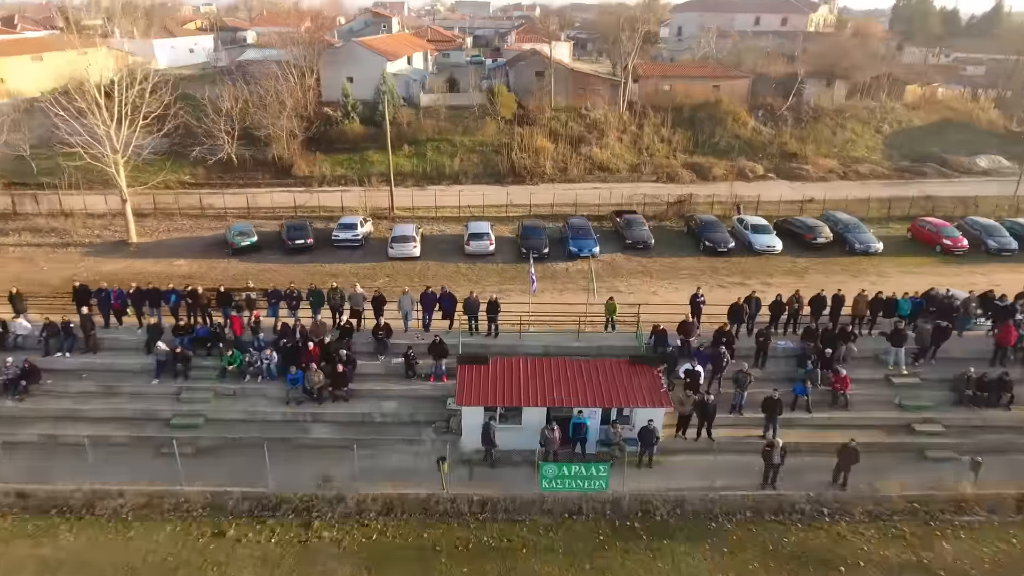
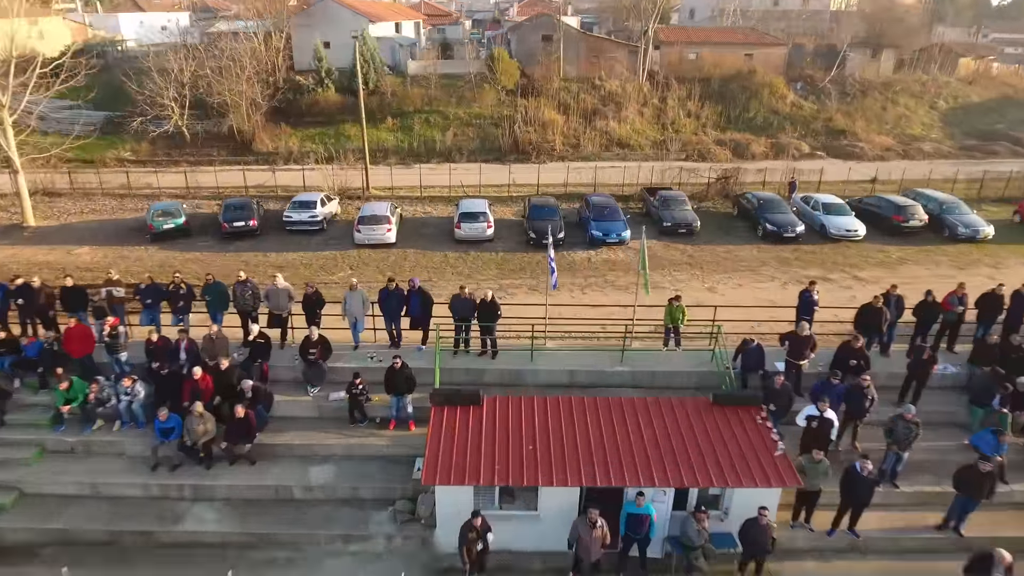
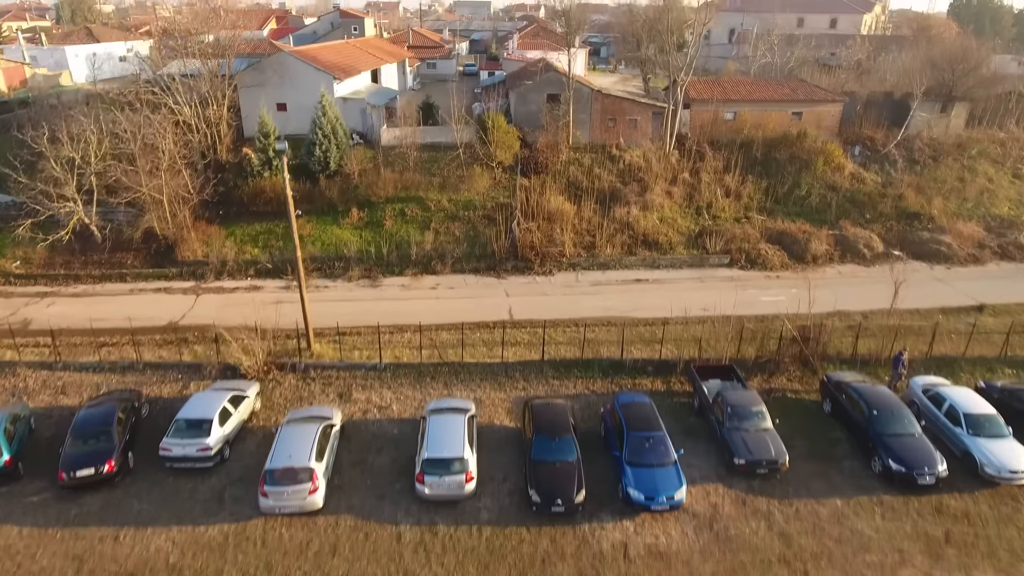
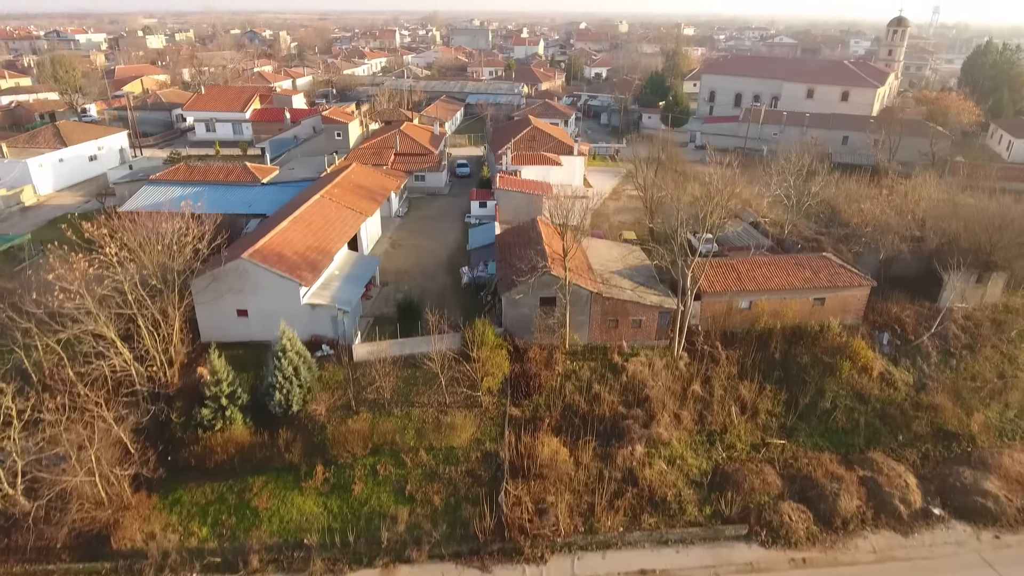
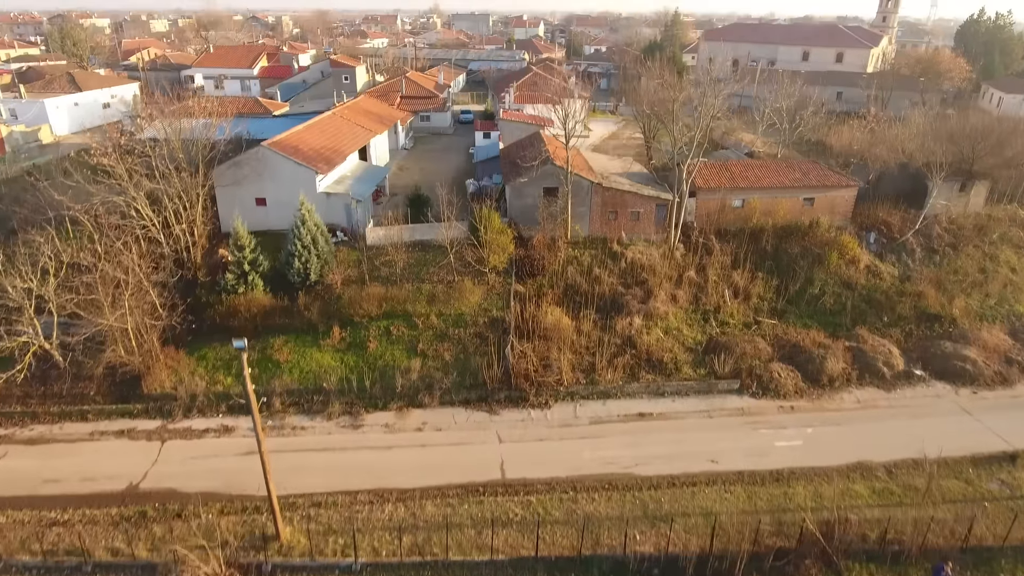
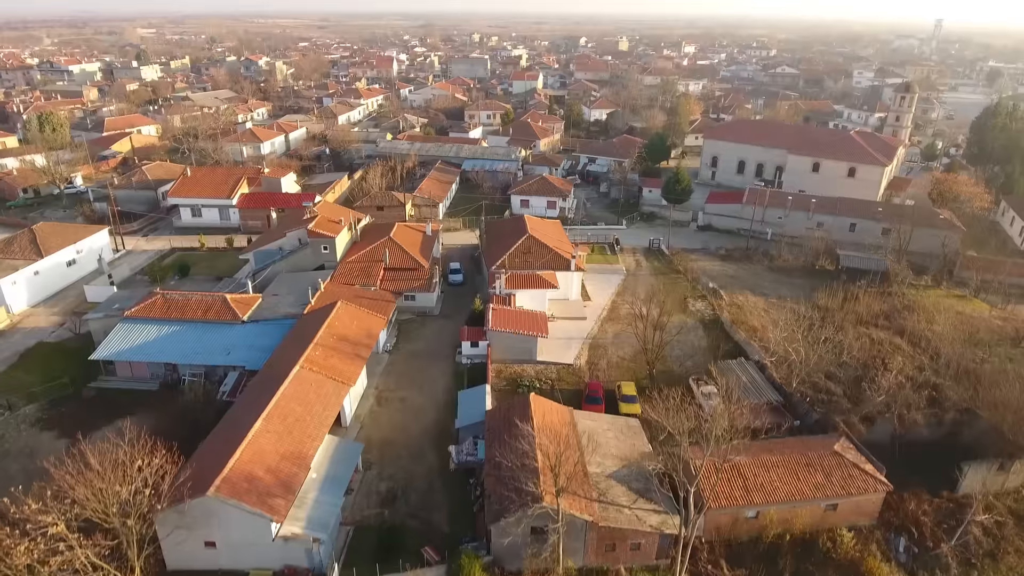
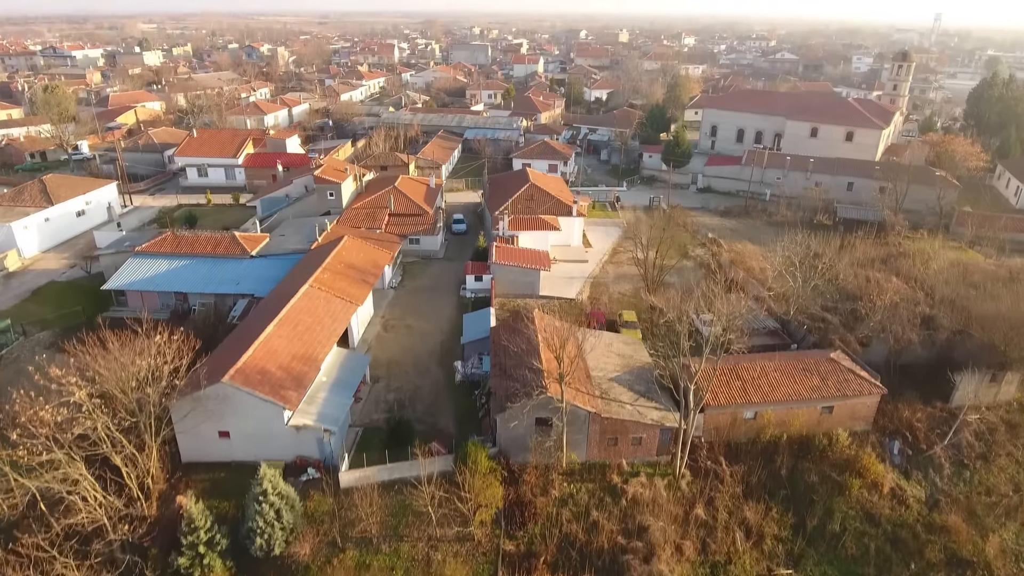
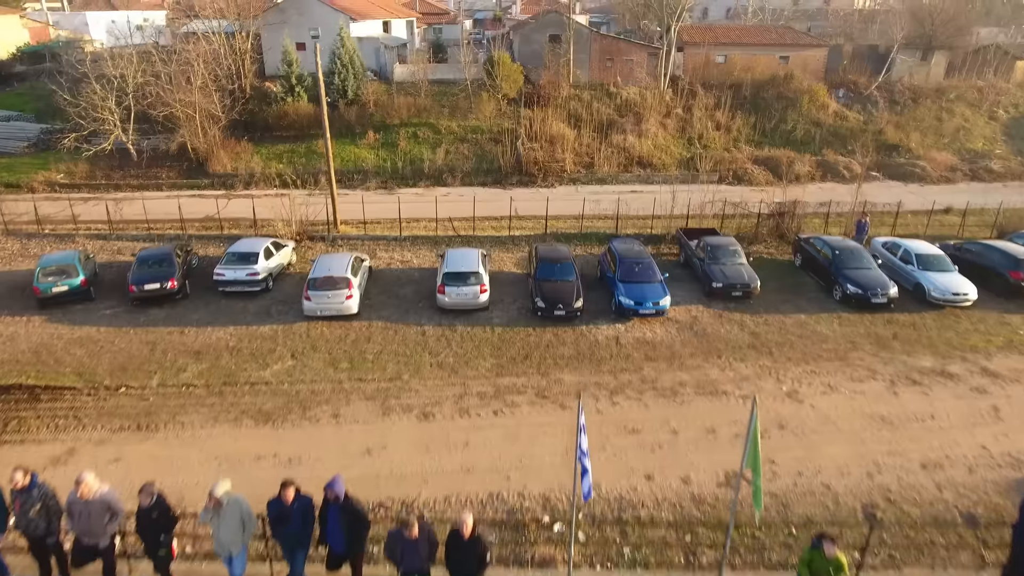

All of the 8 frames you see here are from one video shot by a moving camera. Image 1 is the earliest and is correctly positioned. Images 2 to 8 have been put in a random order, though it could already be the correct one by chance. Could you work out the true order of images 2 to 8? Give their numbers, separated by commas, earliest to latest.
2, 8, 3, 5, 4, 7, 6
